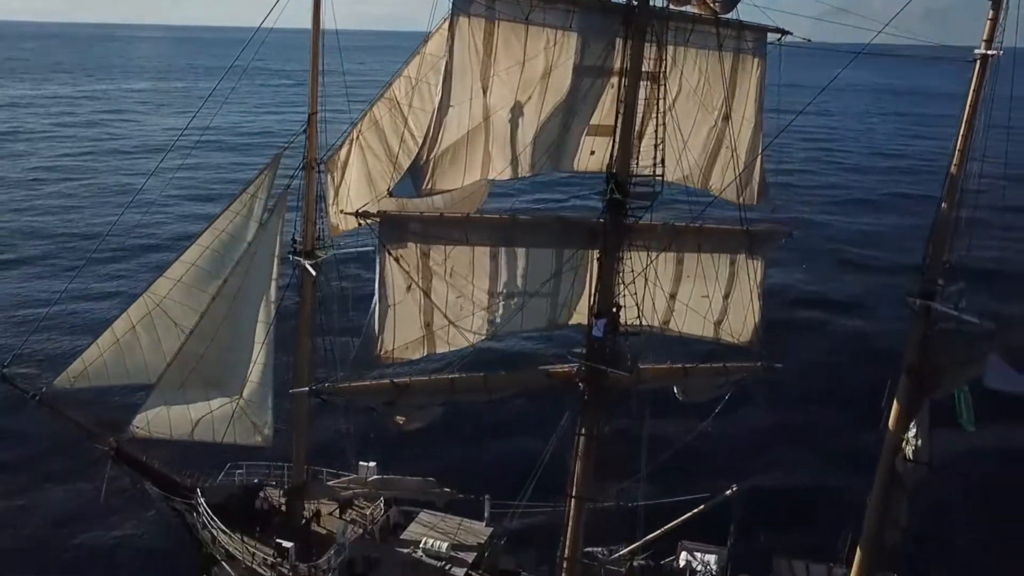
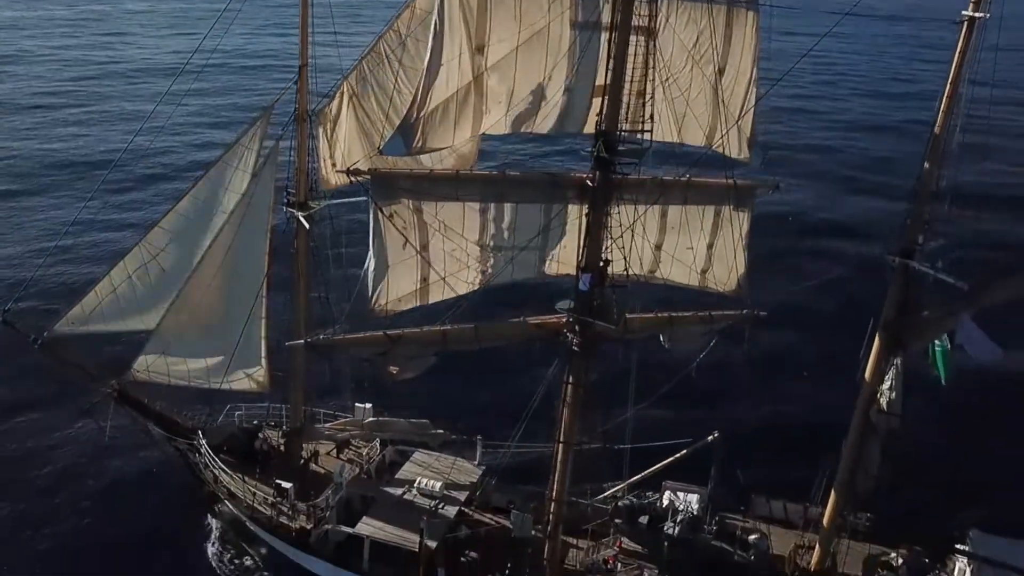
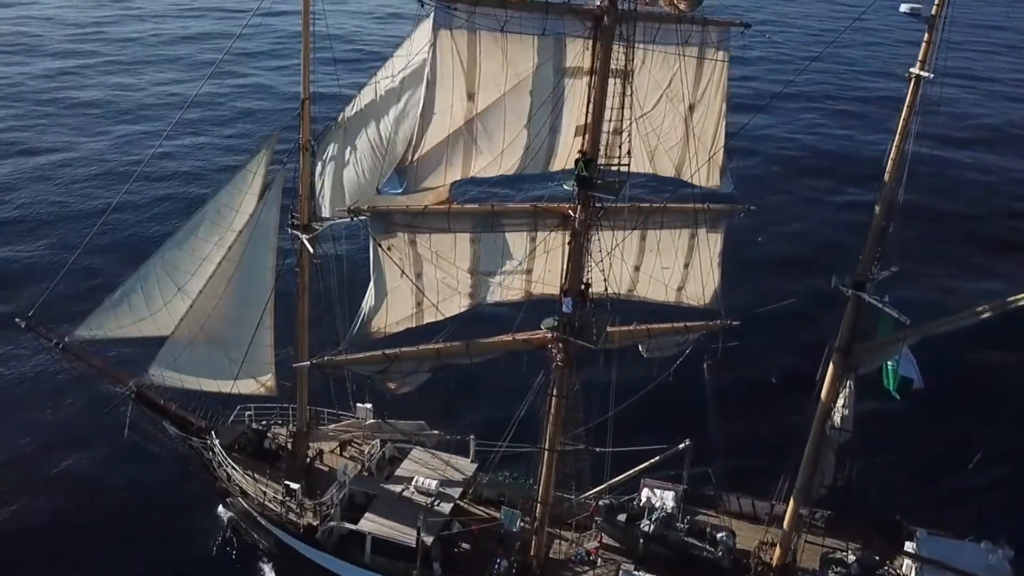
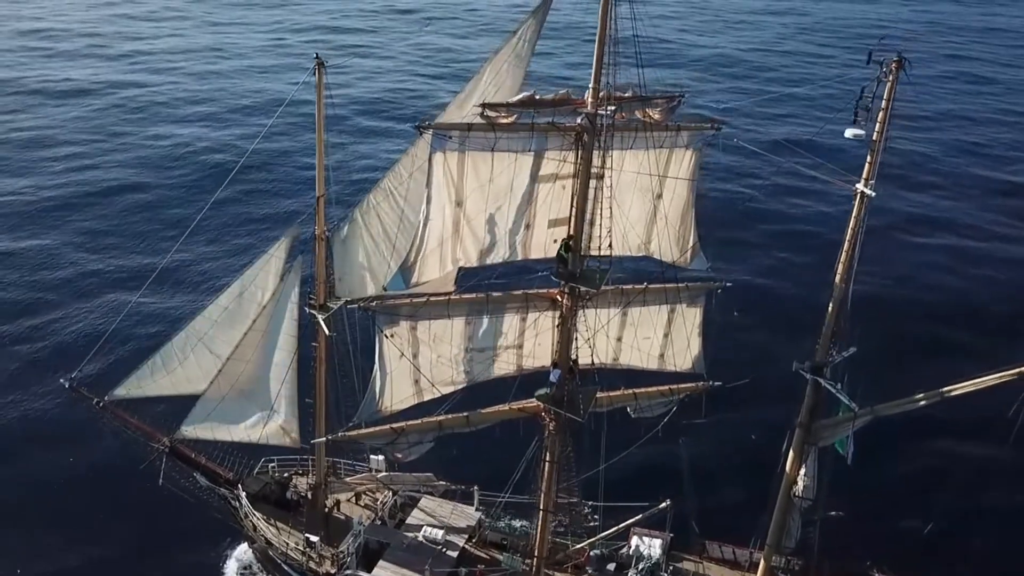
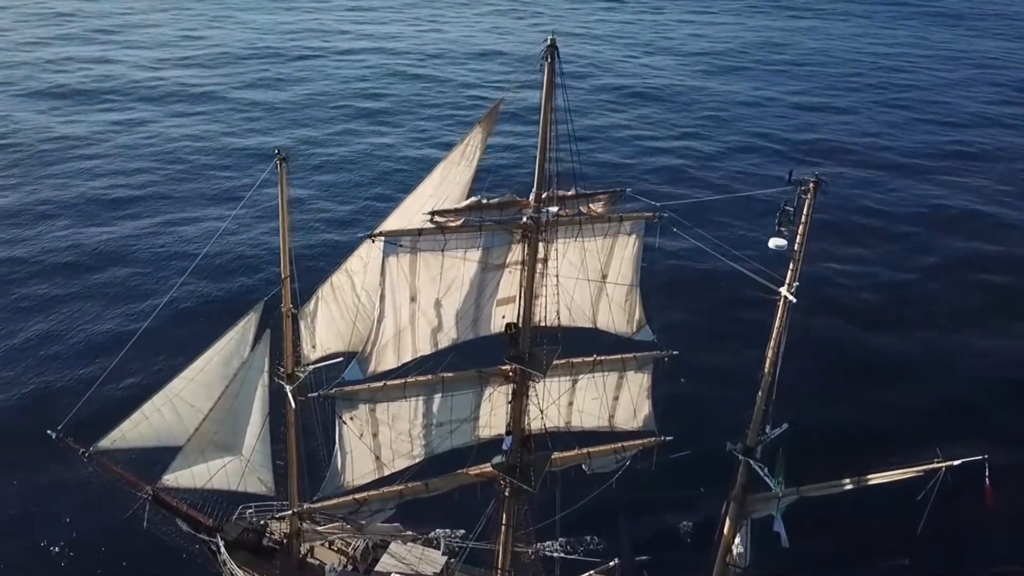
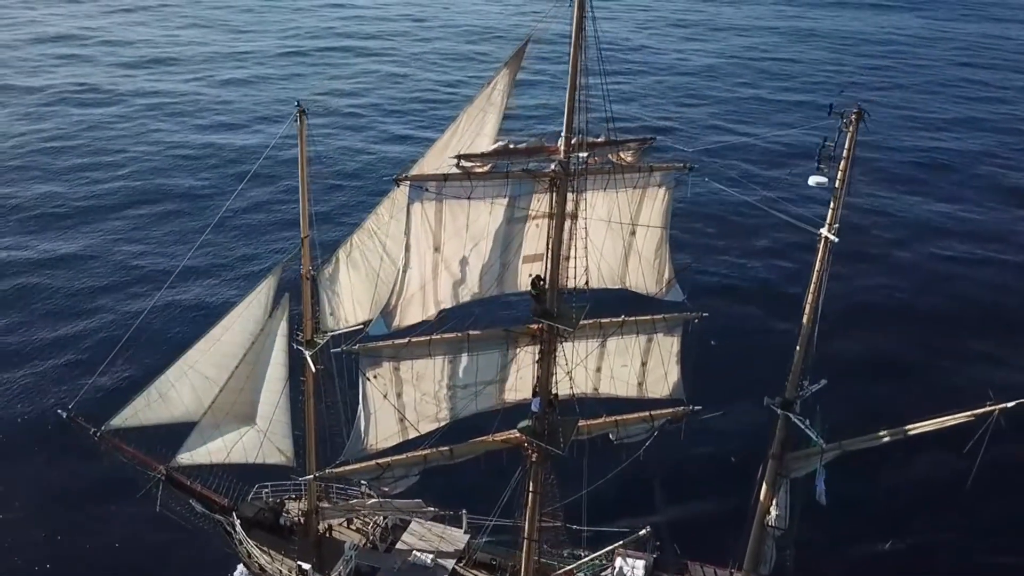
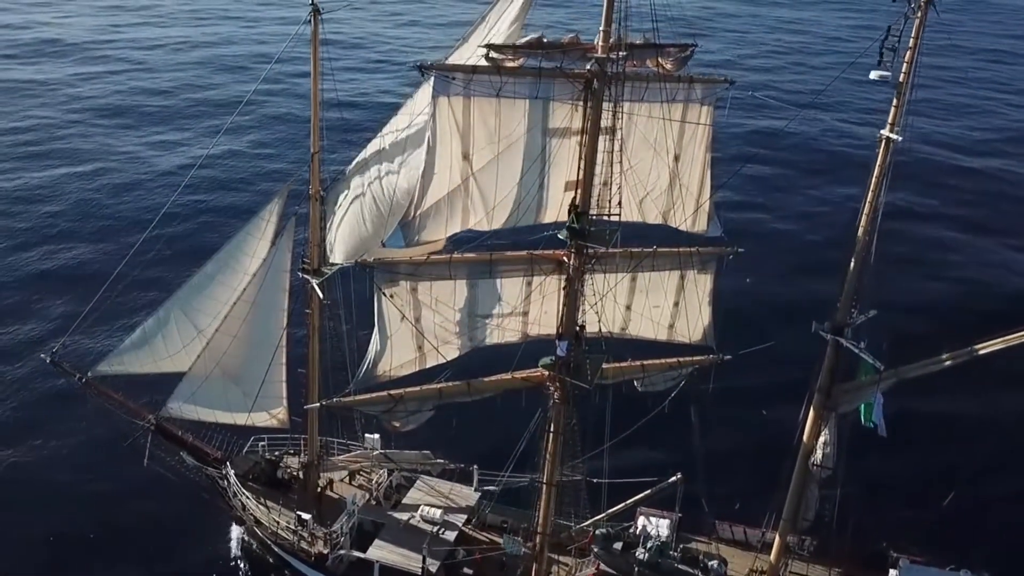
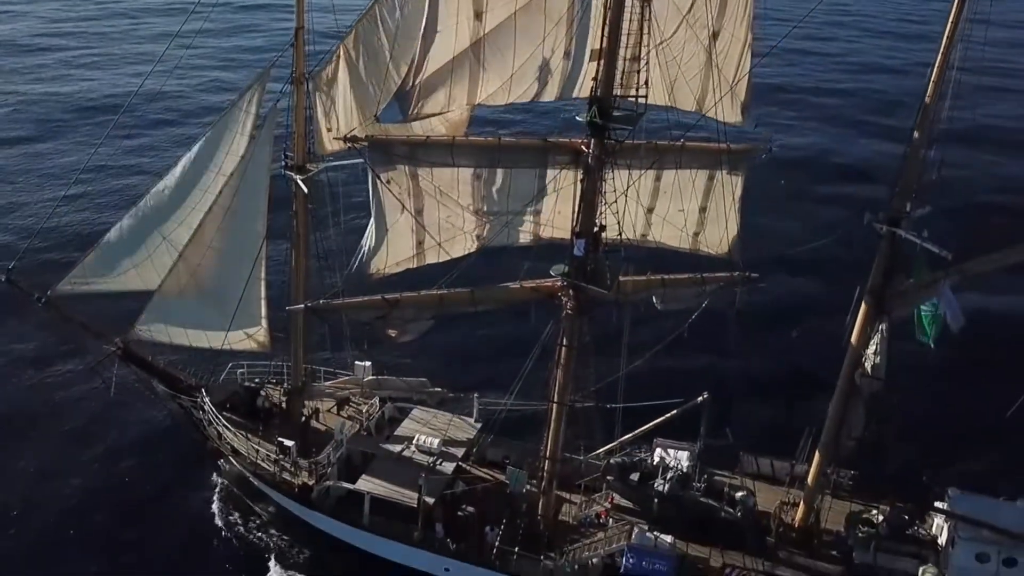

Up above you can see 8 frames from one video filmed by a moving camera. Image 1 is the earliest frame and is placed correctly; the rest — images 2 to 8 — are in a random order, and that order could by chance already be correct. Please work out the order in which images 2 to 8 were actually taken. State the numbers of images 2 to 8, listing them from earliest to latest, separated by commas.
2, 8, 3, 7, 4, 6, 5
